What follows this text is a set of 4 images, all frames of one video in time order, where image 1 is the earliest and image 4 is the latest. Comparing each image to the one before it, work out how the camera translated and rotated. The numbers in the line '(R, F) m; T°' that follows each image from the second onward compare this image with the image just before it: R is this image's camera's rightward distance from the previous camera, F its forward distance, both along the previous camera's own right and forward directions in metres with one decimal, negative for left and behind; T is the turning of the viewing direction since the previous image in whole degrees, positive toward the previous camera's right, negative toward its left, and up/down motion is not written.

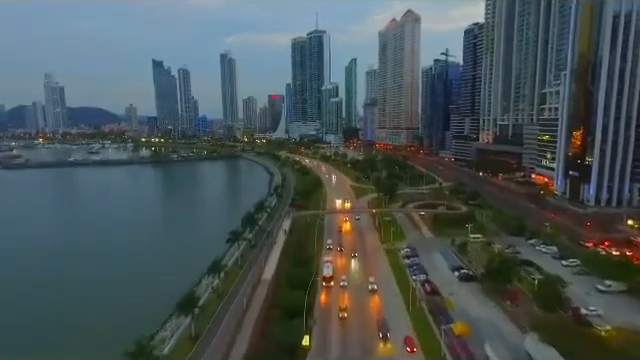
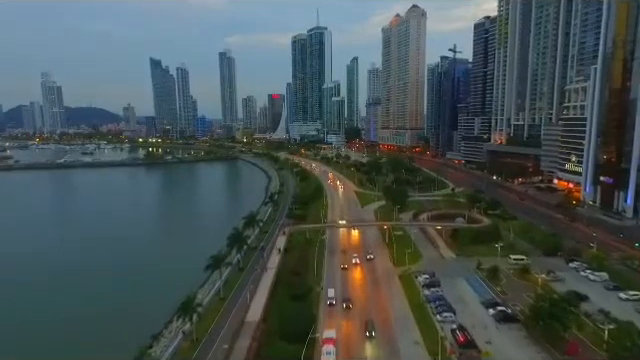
(+0.1, +5.6) m; 0°
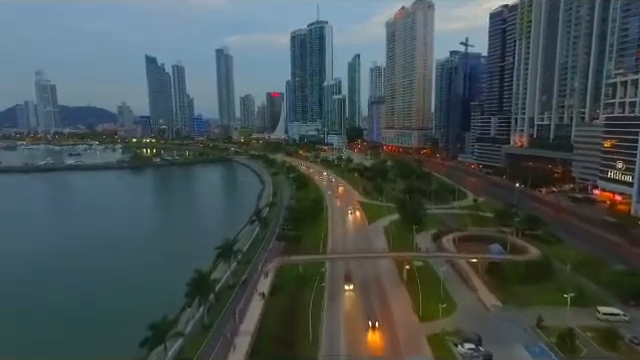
(+0.2, +8.5) m; 0°
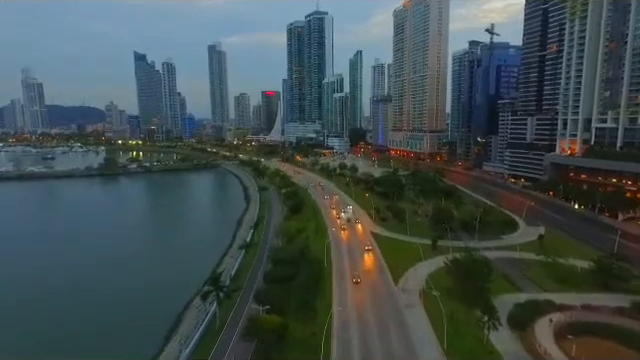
(-0.1, +14.7) m; 0°
